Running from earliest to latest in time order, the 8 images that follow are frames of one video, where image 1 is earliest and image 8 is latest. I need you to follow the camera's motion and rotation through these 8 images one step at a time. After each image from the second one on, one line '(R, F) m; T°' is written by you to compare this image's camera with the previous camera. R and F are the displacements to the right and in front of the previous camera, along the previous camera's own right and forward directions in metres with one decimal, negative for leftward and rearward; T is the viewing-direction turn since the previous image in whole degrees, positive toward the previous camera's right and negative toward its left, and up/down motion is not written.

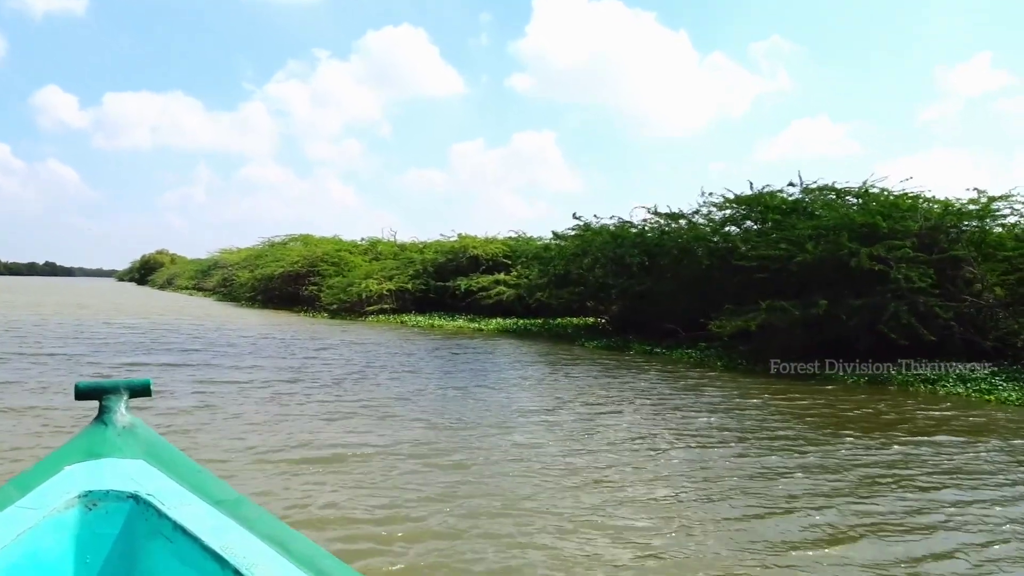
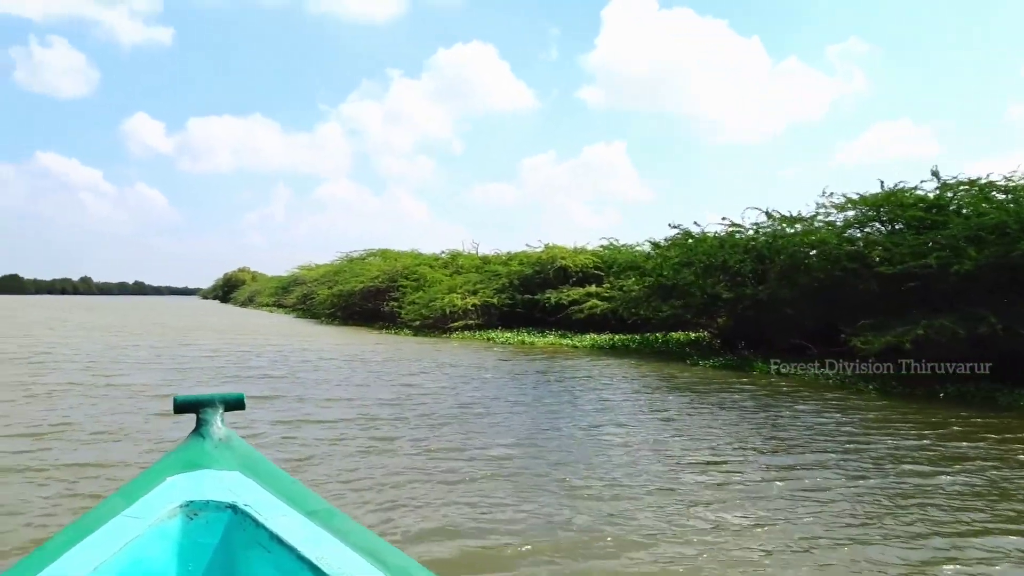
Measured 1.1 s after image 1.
(-0.5, +1.4) m; -5°
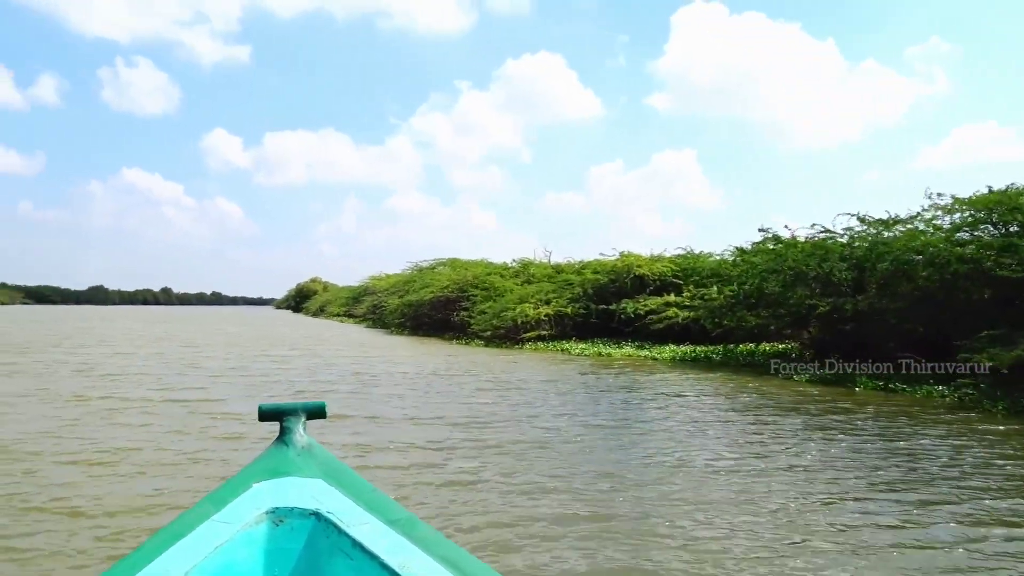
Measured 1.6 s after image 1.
(-0.2, +0.8) m; -5°
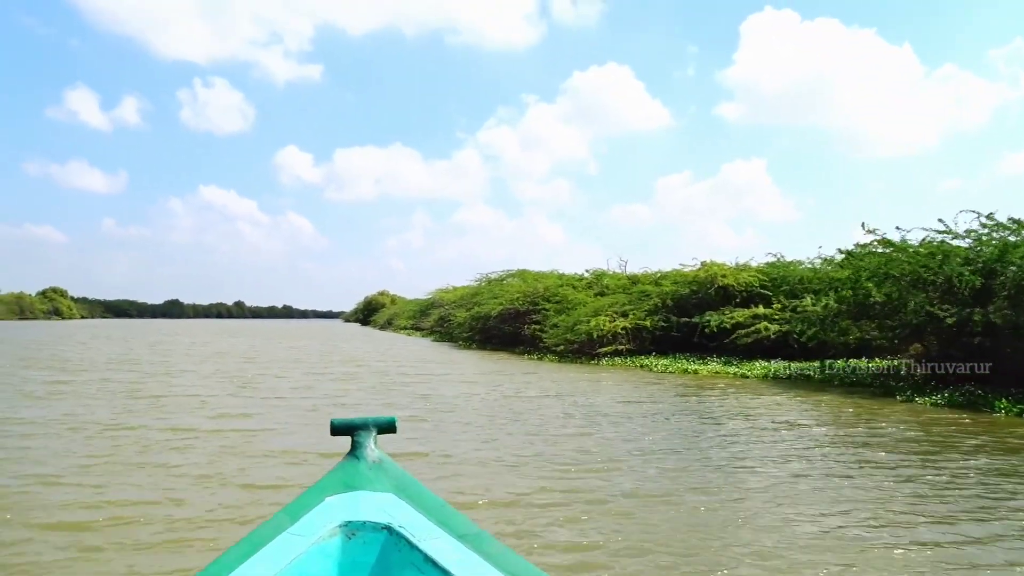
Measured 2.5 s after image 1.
(-0.2, +1.3) m; -4°
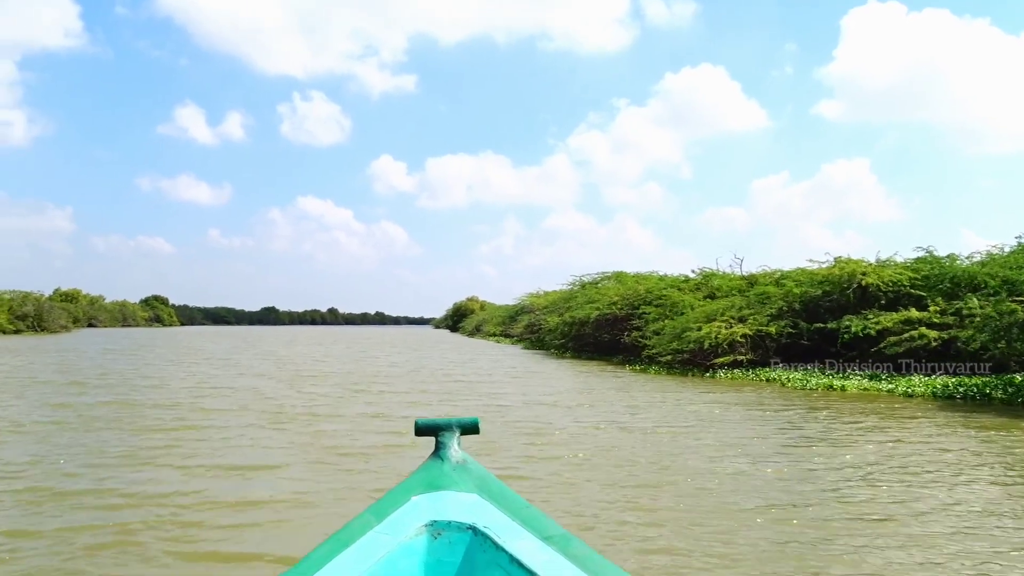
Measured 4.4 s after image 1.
(-0.2, +2.7) m; -6°
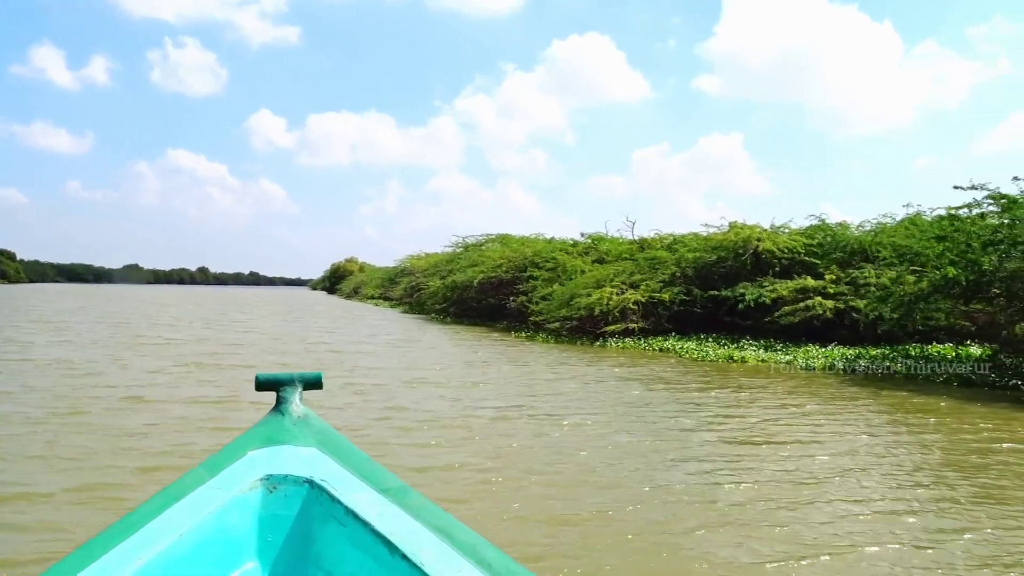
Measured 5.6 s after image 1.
(+0.1, +1.6) m; +8°
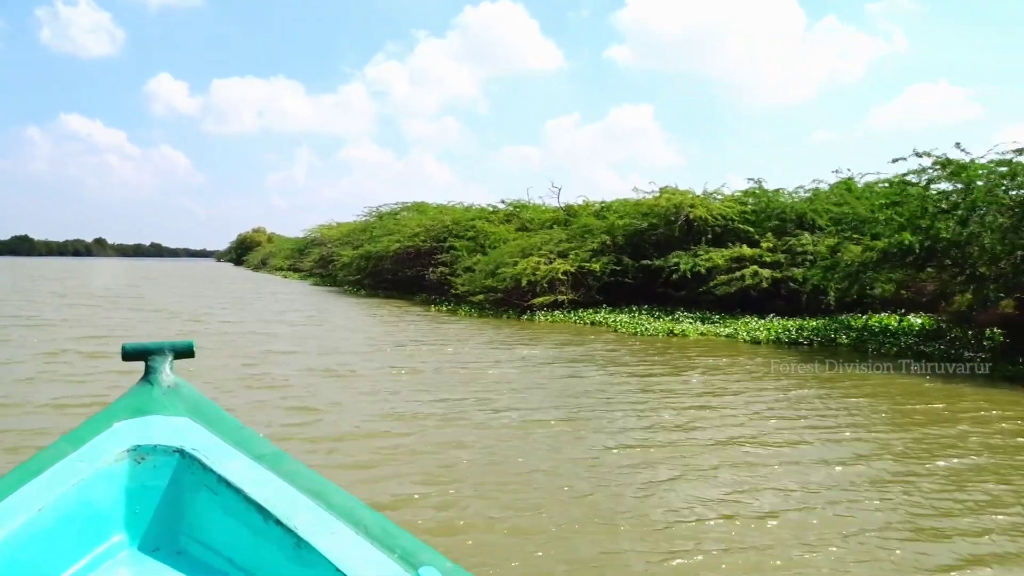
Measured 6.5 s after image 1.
(-0.1, +1.2) m; +6°
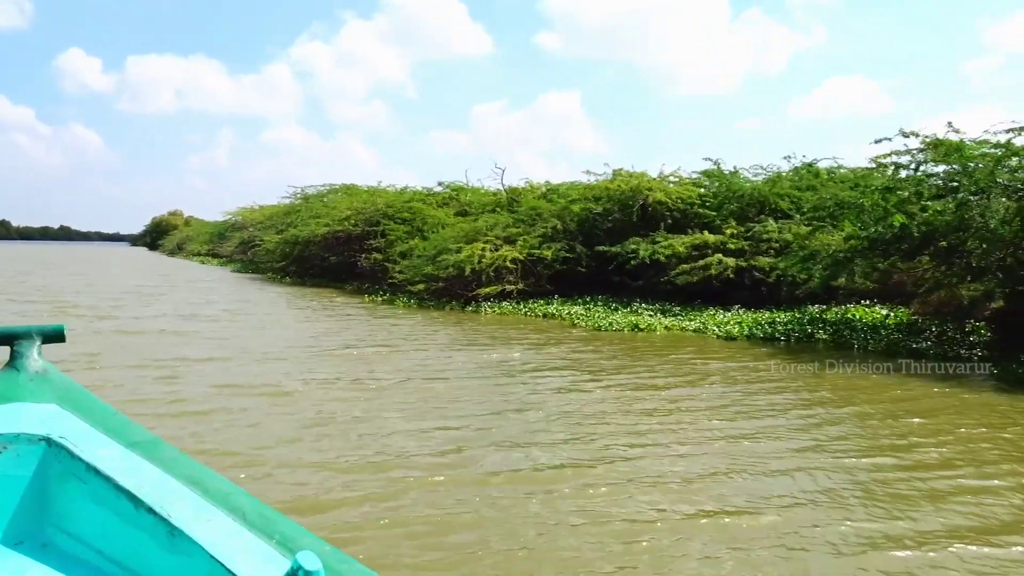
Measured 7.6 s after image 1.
(-0.3, +1.4) m; +5°
